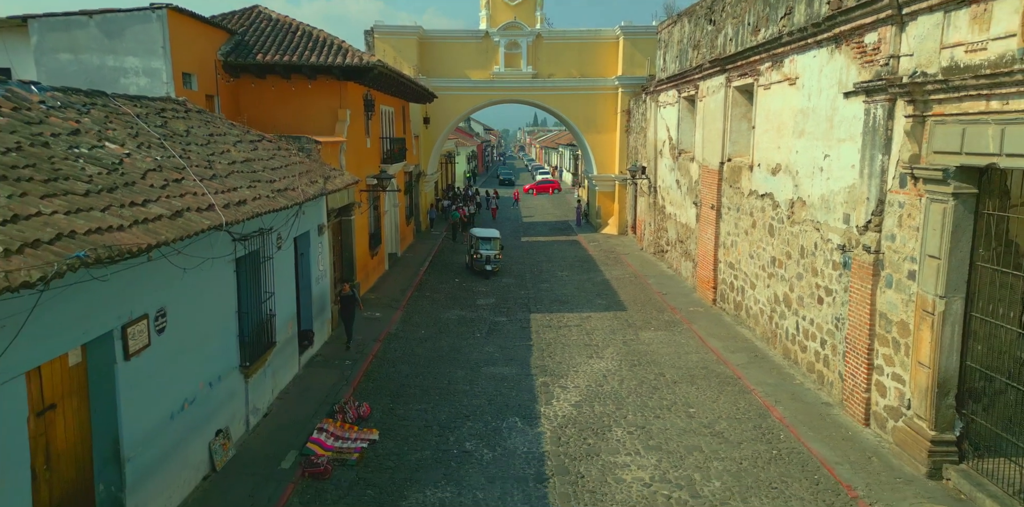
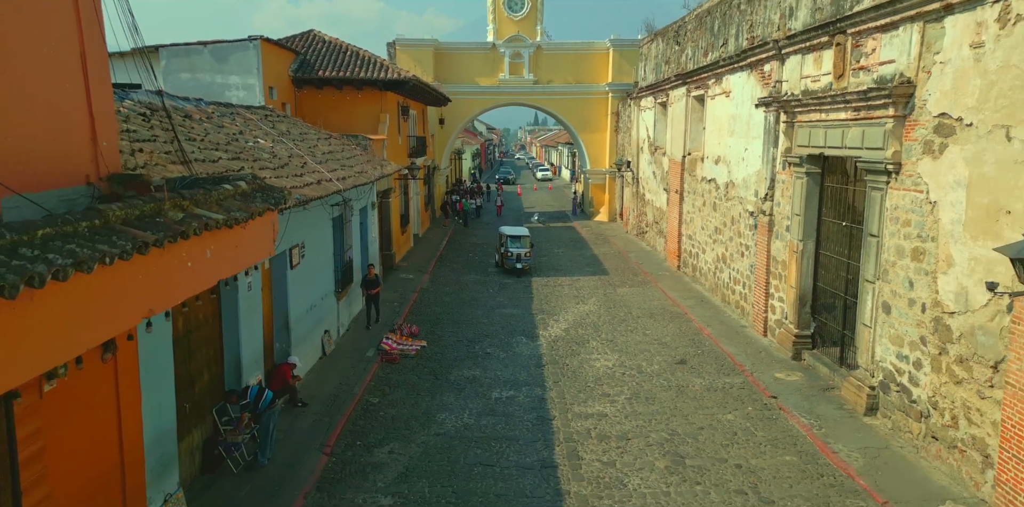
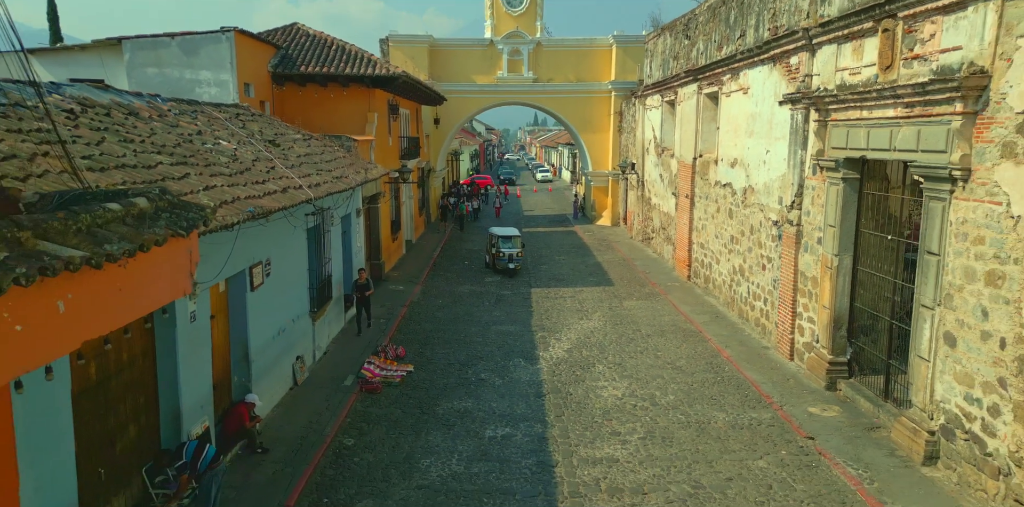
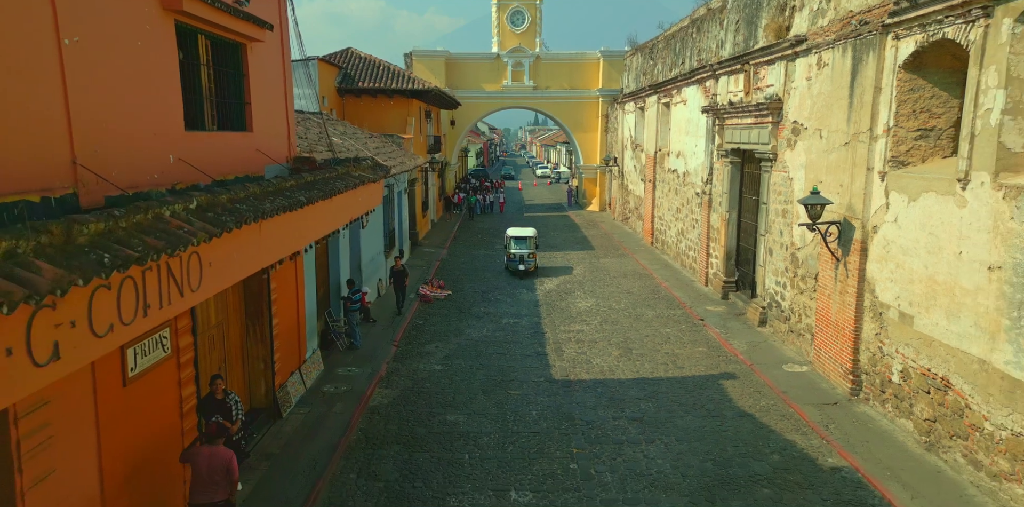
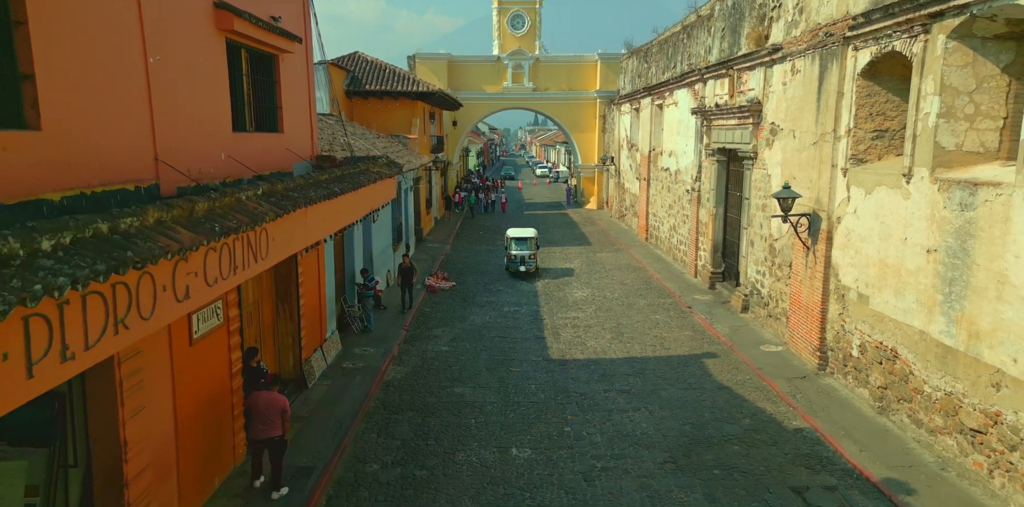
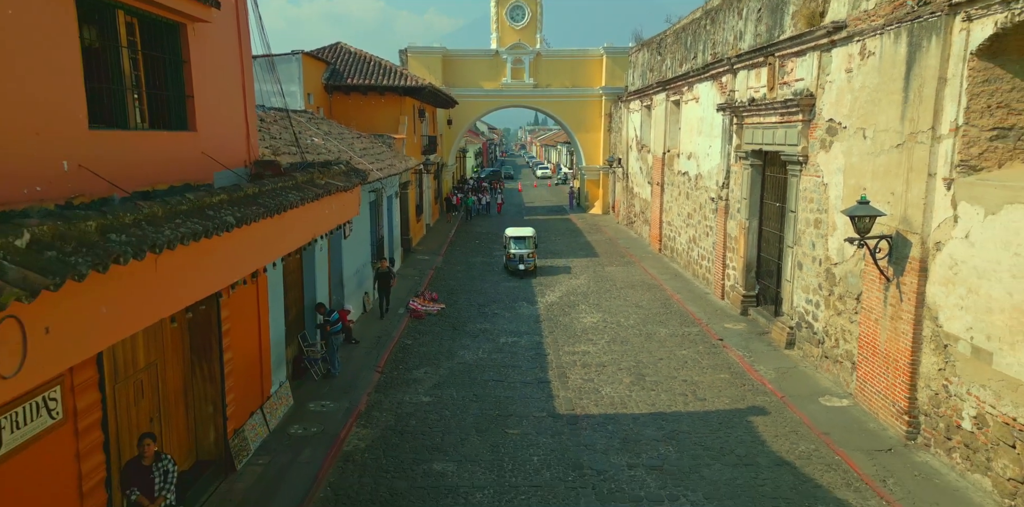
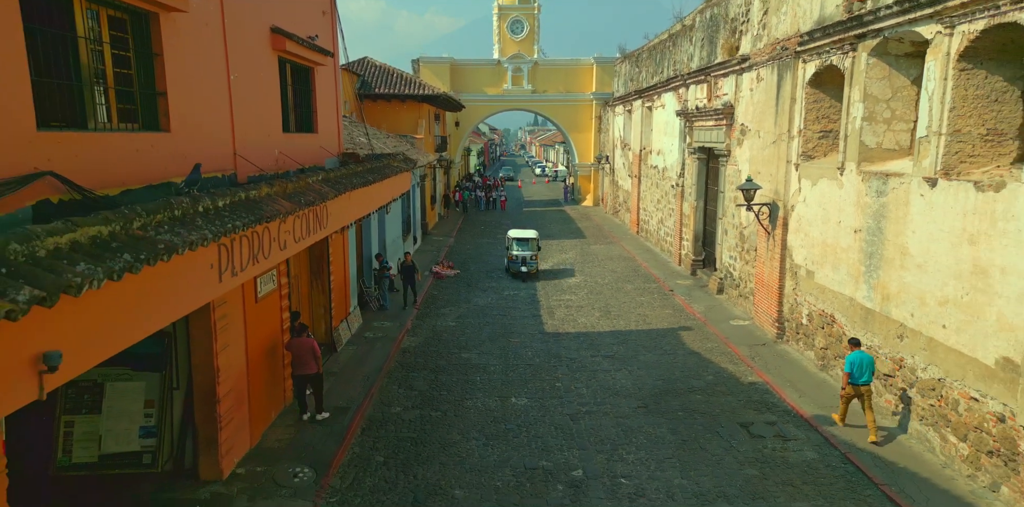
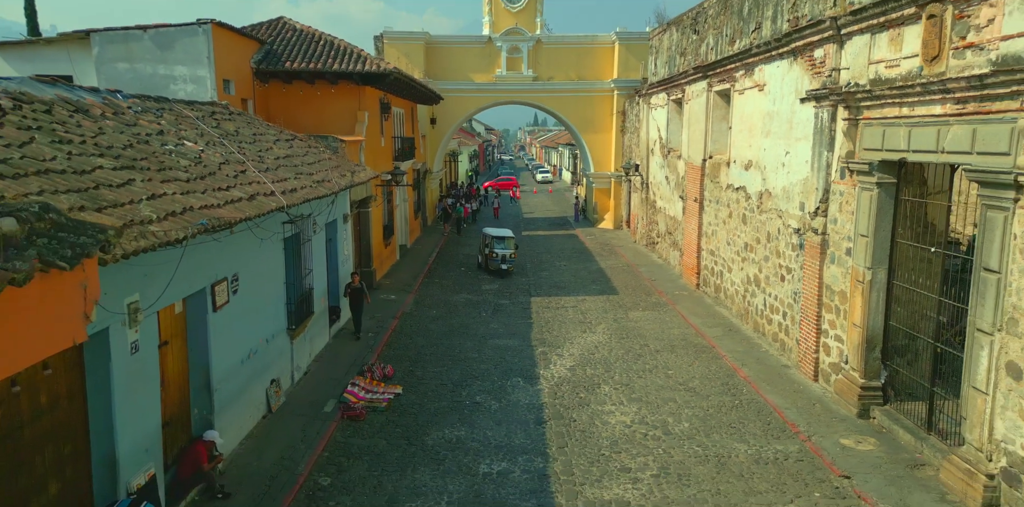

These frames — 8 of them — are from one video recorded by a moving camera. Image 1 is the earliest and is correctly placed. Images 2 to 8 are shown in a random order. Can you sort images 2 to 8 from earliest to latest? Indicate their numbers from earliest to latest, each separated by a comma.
8, 3, 2, 6, 4, 5, 7
